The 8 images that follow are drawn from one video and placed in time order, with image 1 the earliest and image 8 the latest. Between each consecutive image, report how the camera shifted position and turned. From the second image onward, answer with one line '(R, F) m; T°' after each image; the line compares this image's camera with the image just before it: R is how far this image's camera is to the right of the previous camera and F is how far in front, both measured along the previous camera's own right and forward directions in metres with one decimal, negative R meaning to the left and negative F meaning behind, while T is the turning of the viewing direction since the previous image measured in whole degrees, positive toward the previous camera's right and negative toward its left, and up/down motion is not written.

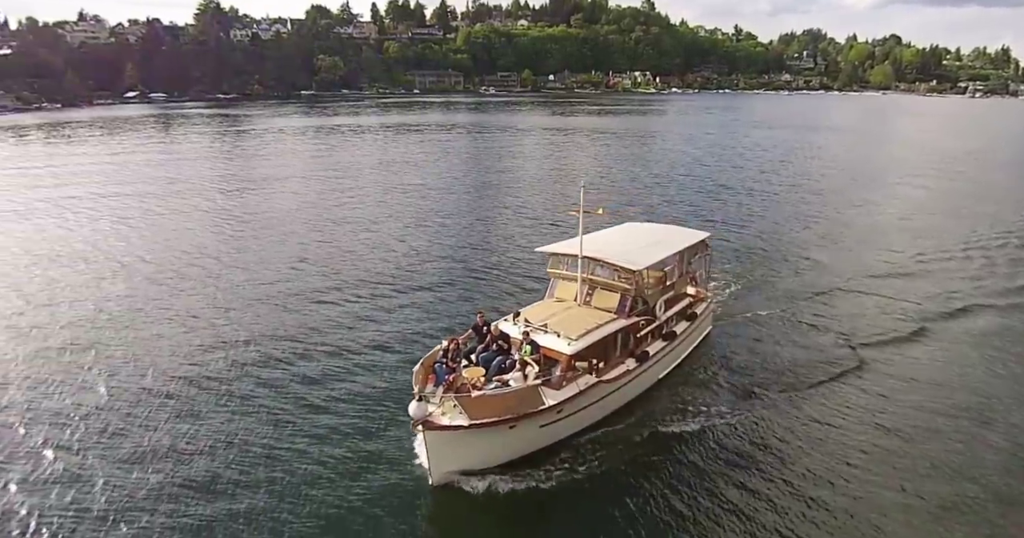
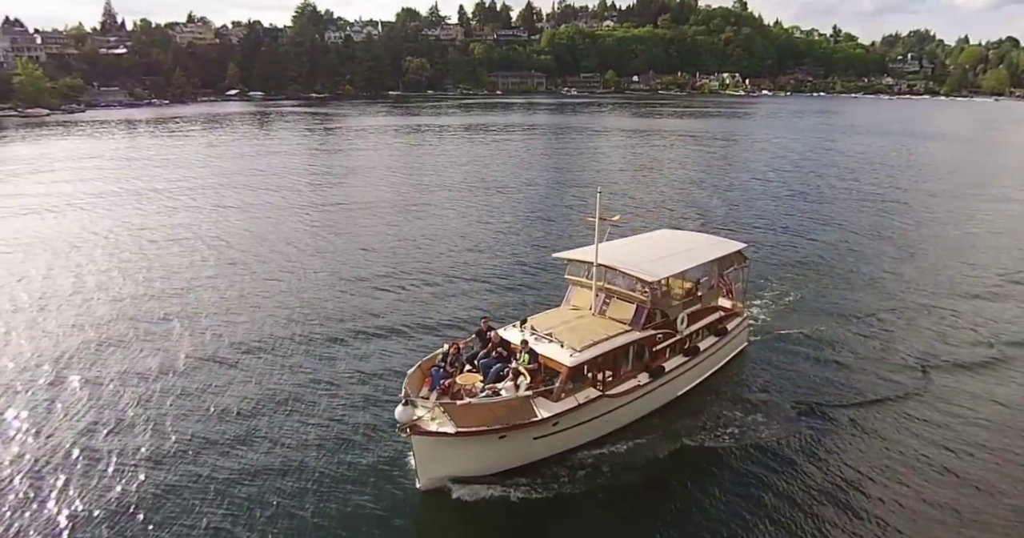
(+0.7, +0.3) m; -6°
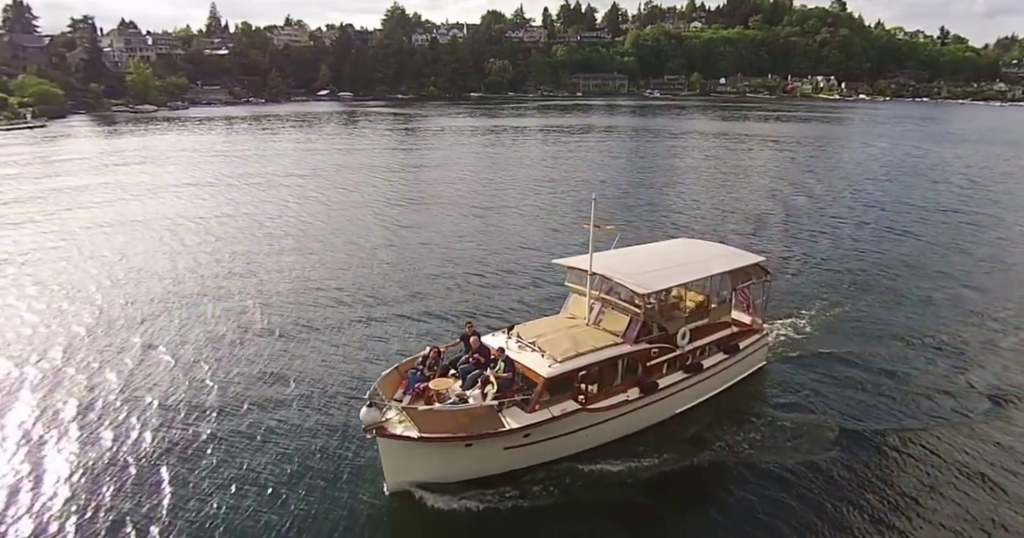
(+0.9, +0.3) m; -6°
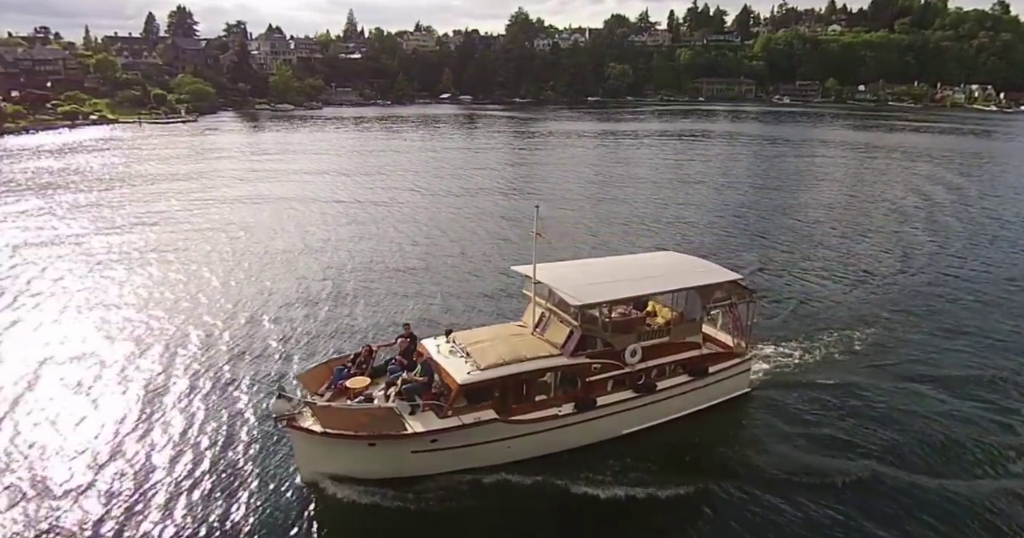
(+1.8, +0.3) m; -9°
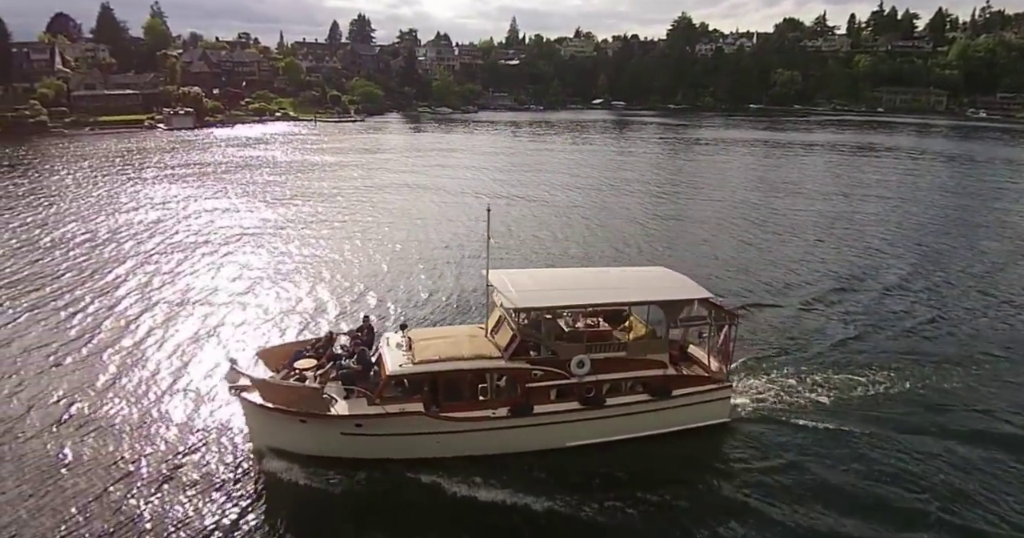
(+2.0, +0.2) m; -12°
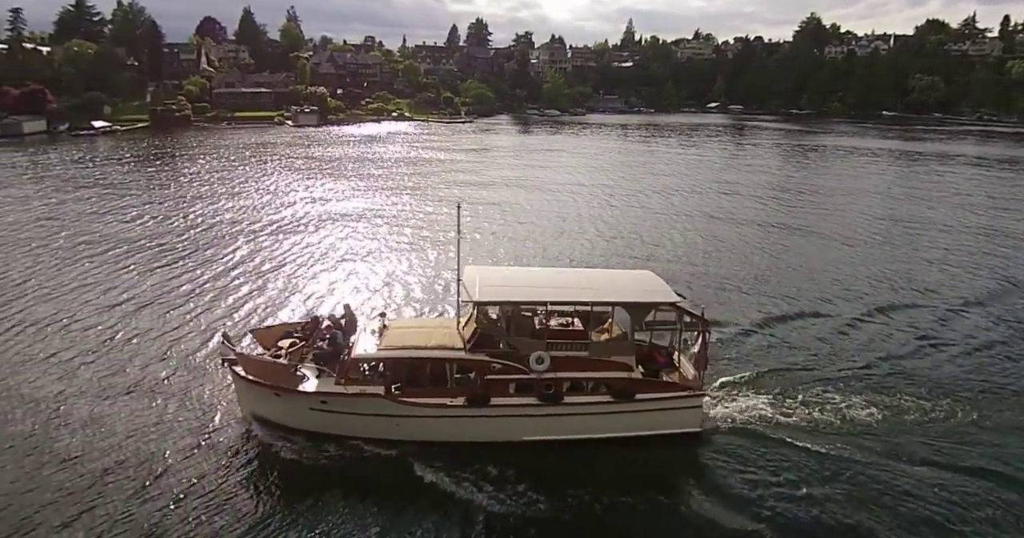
(+1.4, -0.1) m; -8°
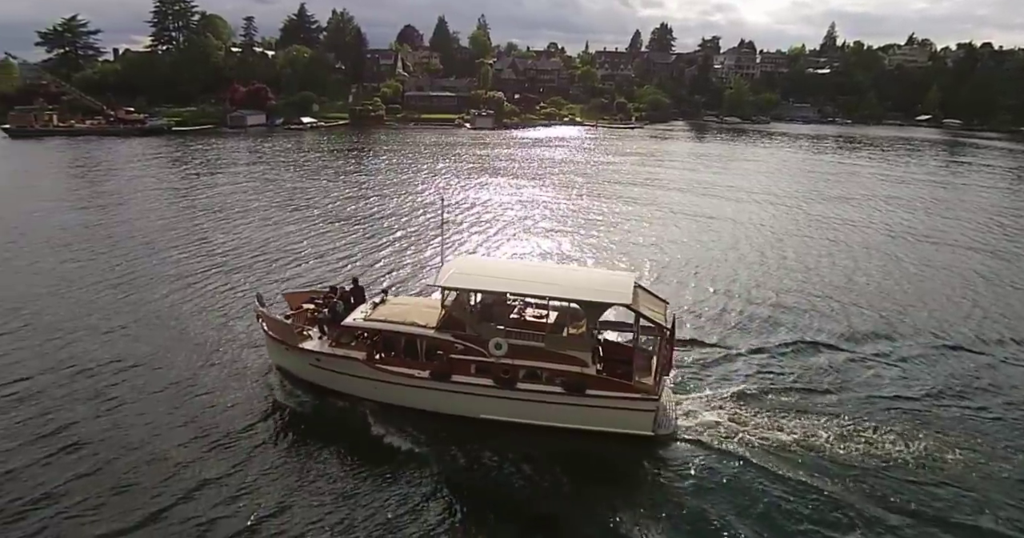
(+2.2, -0.4) m; -14°
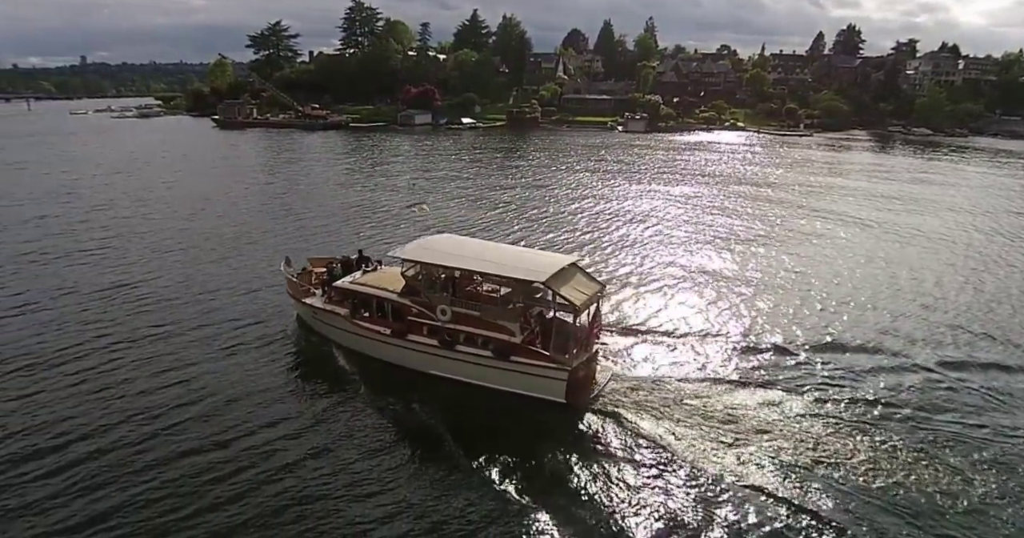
(+2.6, -0.9) m; -12°
